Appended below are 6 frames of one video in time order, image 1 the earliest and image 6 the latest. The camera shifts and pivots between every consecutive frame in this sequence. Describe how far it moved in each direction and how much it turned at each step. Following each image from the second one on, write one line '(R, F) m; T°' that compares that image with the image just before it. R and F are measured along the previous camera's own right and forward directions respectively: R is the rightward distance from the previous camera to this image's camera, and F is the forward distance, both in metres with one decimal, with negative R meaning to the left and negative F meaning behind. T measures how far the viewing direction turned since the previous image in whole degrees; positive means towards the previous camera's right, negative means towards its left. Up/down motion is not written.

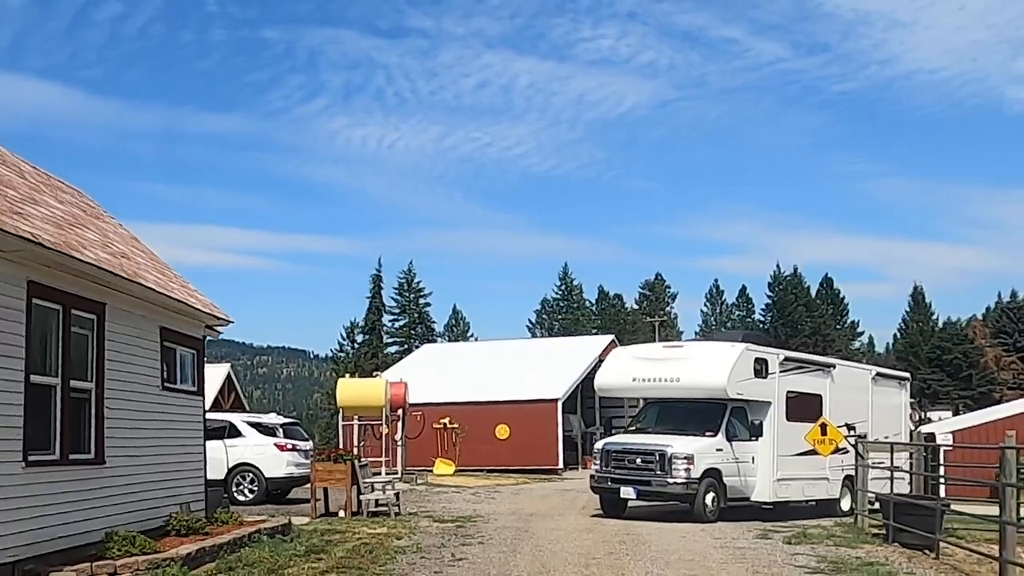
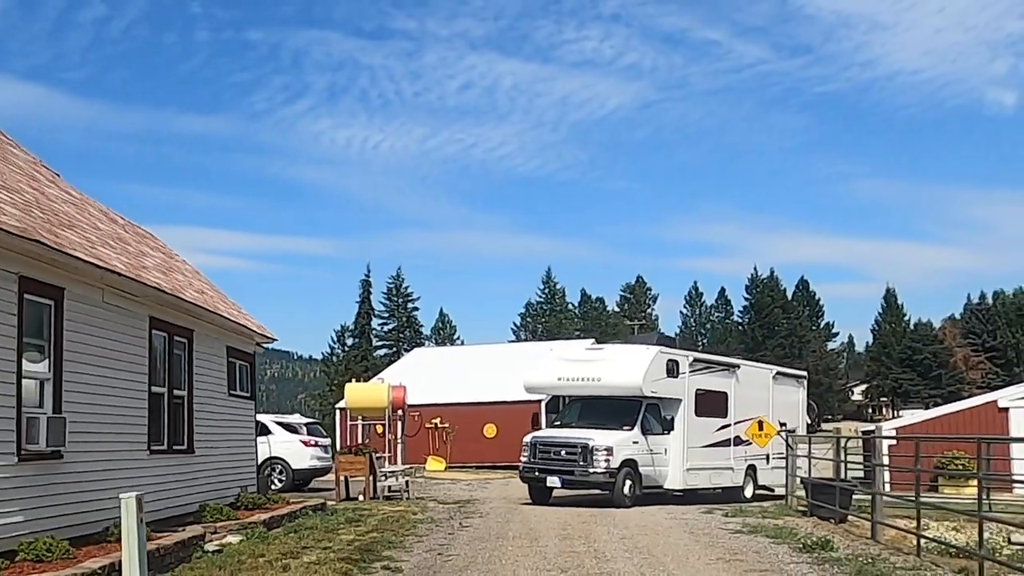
(-0.1, -4.0) m; +1°
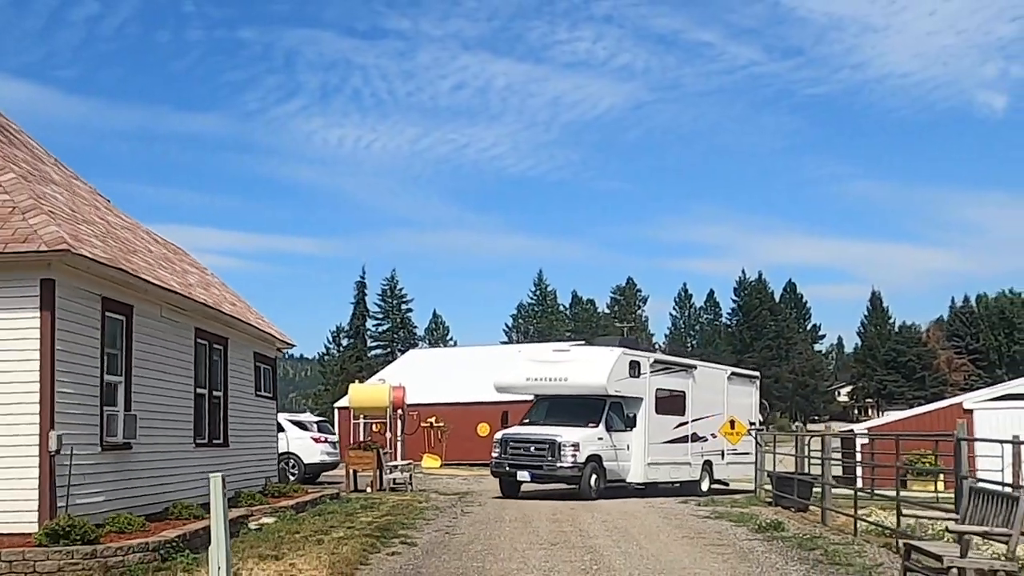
(-0.1, -2.4) m; 0°
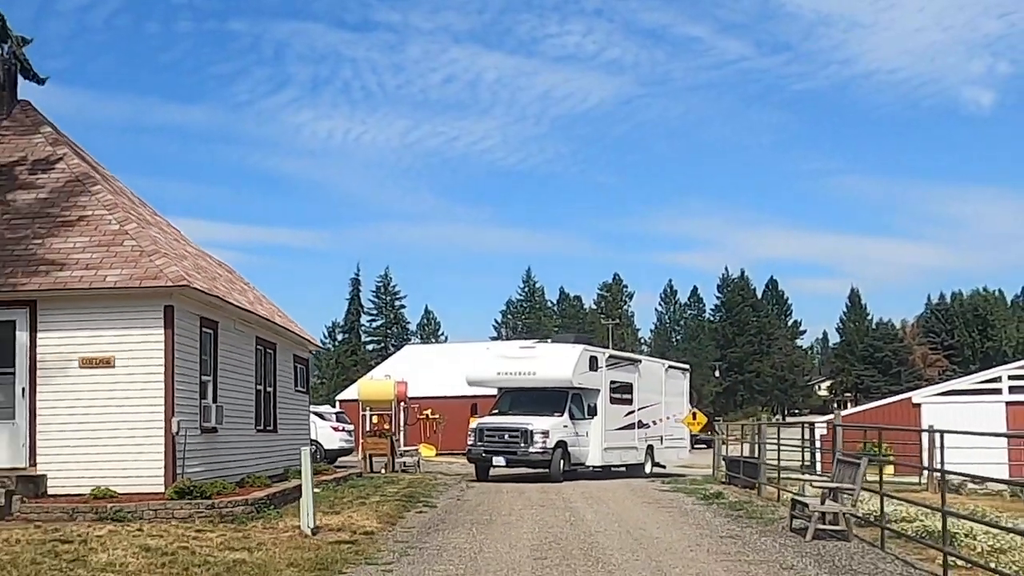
(-0.2, -4.4) m; +1°
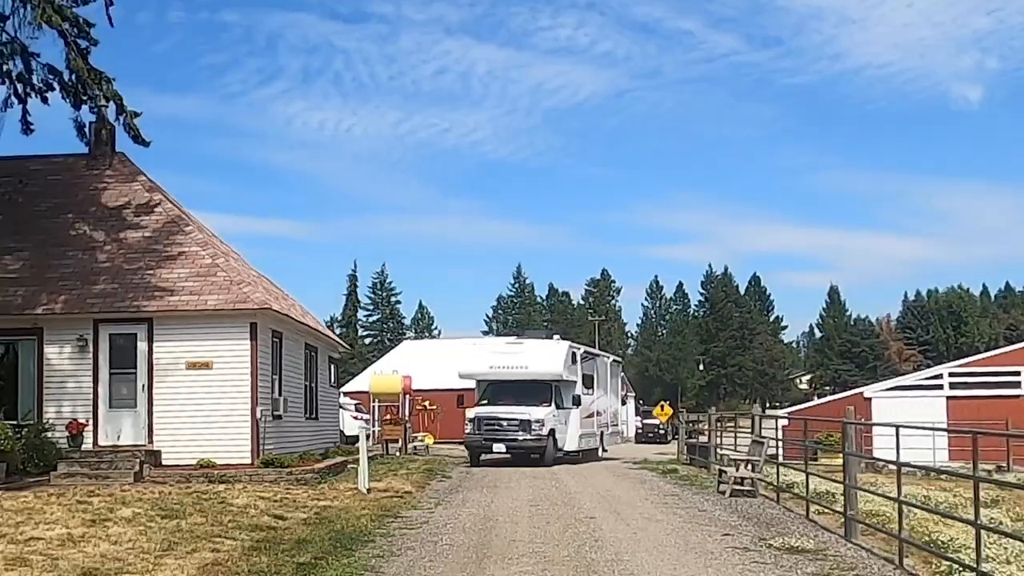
(-0.2, -5.4) m; 0°
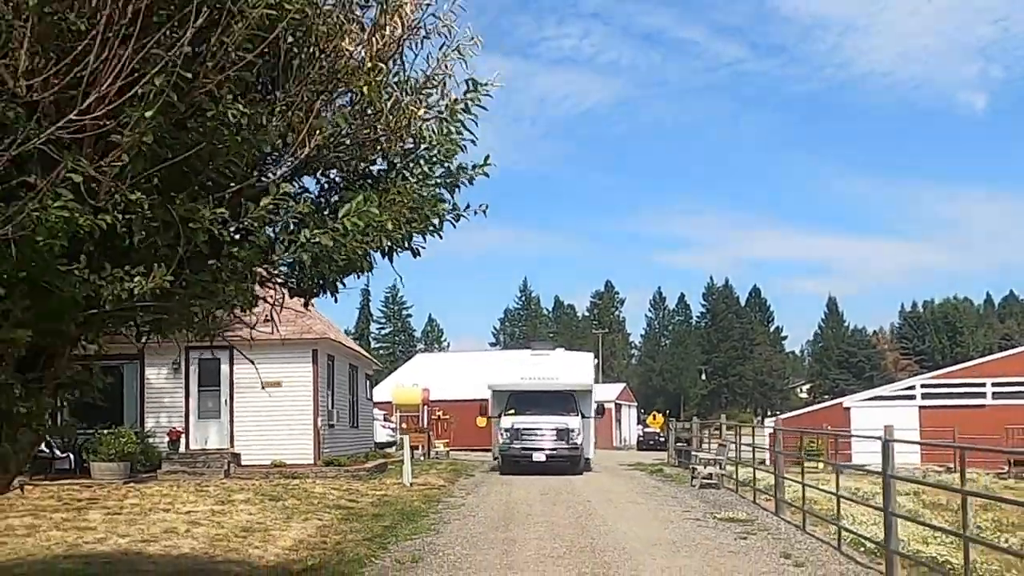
(-0.2, -5.1) m; 0°
